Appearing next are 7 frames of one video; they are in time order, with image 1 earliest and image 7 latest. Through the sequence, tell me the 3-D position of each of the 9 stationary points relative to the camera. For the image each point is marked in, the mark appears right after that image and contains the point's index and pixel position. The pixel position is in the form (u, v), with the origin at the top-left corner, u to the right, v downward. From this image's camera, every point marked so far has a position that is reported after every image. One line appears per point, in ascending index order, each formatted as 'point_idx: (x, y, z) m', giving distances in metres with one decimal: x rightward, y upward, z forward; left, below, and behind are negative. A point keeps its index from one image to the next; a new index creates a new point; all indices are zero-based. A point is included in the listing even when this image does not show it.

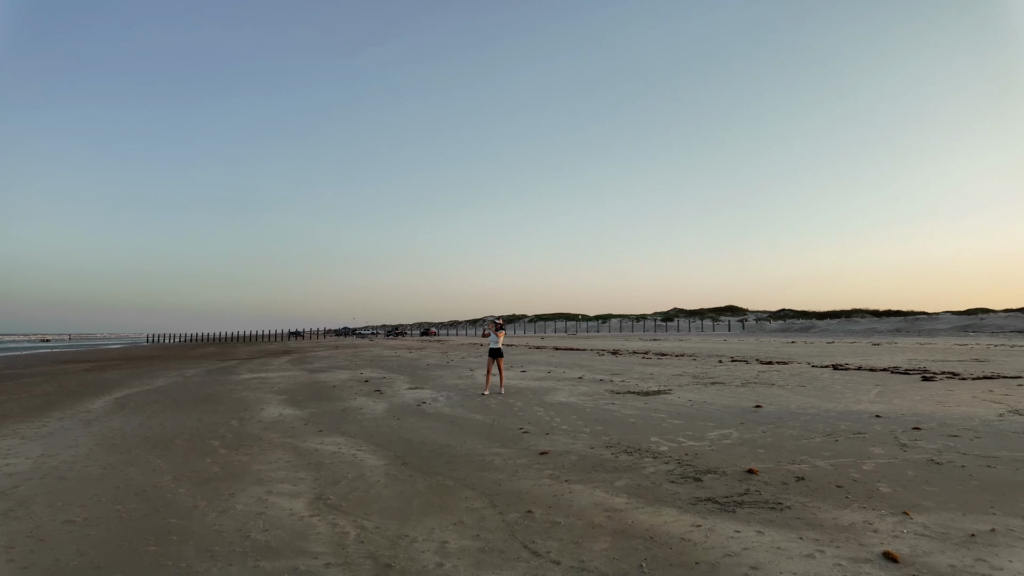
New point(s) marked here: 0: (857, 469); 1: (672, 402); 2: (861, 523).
0: (+3.4, -1.8, +5.5) m
1: (+2.9, -2.1, +10.1) m
2: (+2.6, -1.7, +4.1) m
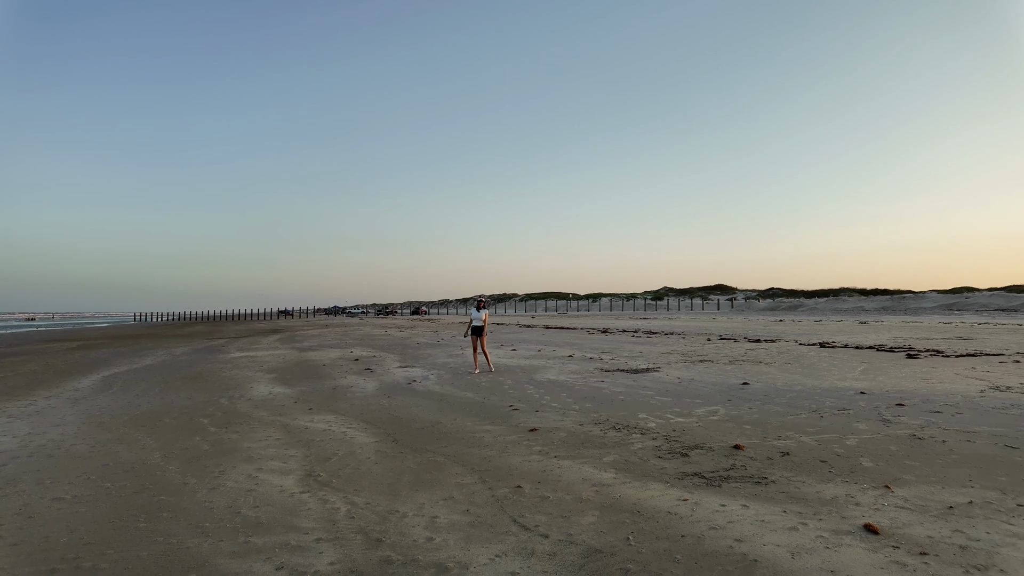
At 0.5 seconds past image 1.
0: (+3.3, -1.6, +5.6) m
1: (+2.7, -1.7, +10.2) m
2: (+2.5, -1.6, +4.2) m
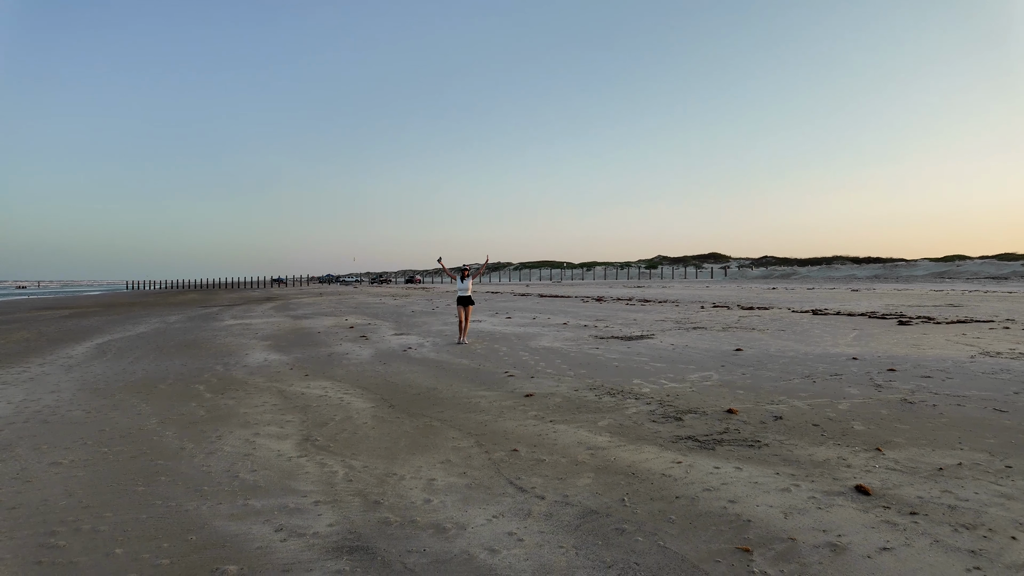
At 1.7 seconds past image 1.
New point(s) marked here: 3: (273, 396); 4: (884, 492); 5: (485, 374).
0: (+3.2, -1.2, +5.6) m
1: (+2.6, -1.1, +10.3) m
2: (+2.5, -1.3, +4.3) m
3: (-3.1, -1.4, +7.2) m
4: (+2.4, -1.3, +3.6) m
5: (-0.4, -1.3, +8.2) m
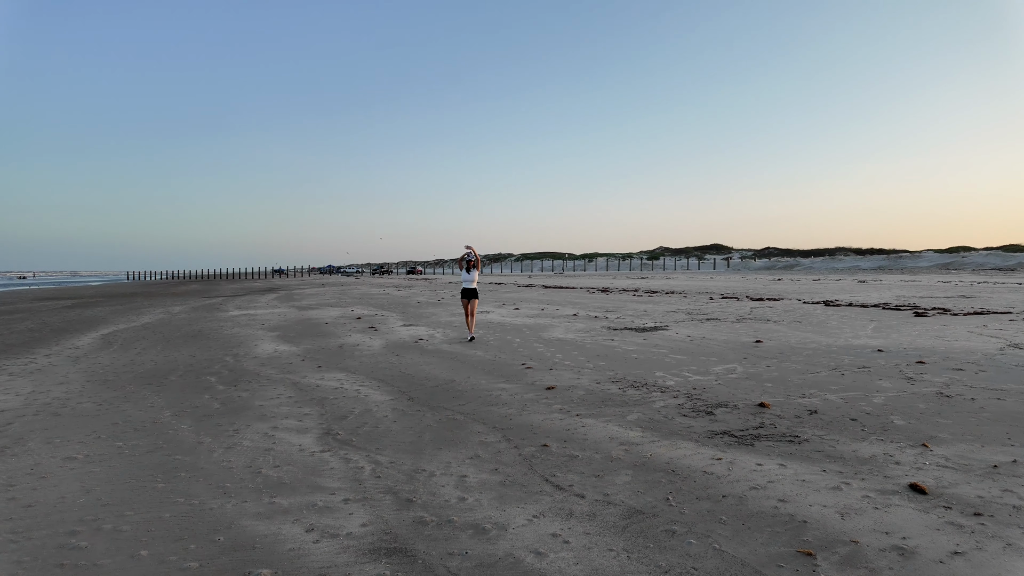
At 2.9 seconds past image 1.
0: (+3.5, -1.1, +5.5) m
1: (+2.9, -0.9, +10.1) m
2: (+2.7, -1.2, +4.1) m
3: (-2.8, -1.3, +7.0) m
4: (+2.7, -1.3, +3.5) m
5: (-0.1, -1.1, +8.1) m
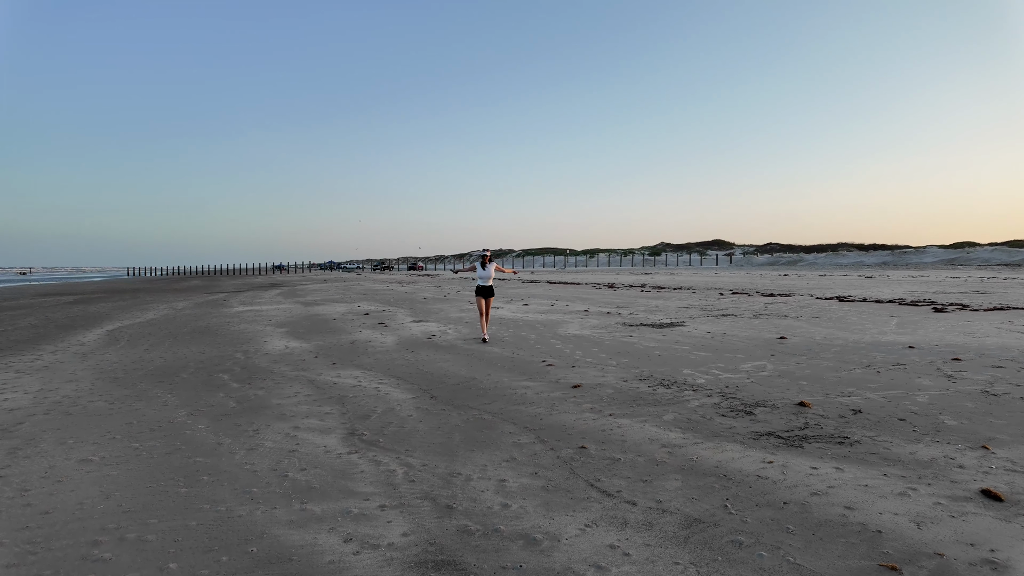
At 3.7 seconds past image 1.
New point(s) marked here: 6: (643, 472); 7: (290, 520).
0: (+3.8, -1.1, +5.3) m
1: (+3.2, -0.8, +9.9) m
2: (+3.0, -1.2, +3.9) m
3: (-2.5, -1.2, +6.8) m
4: (+2.9, -1.2, +3.3) m
5: (+0.1, -1.1, +7.9) m
6: (+0.9, -1.3, +3.8) m
7: (-1.3, -1.4, +3.3) m
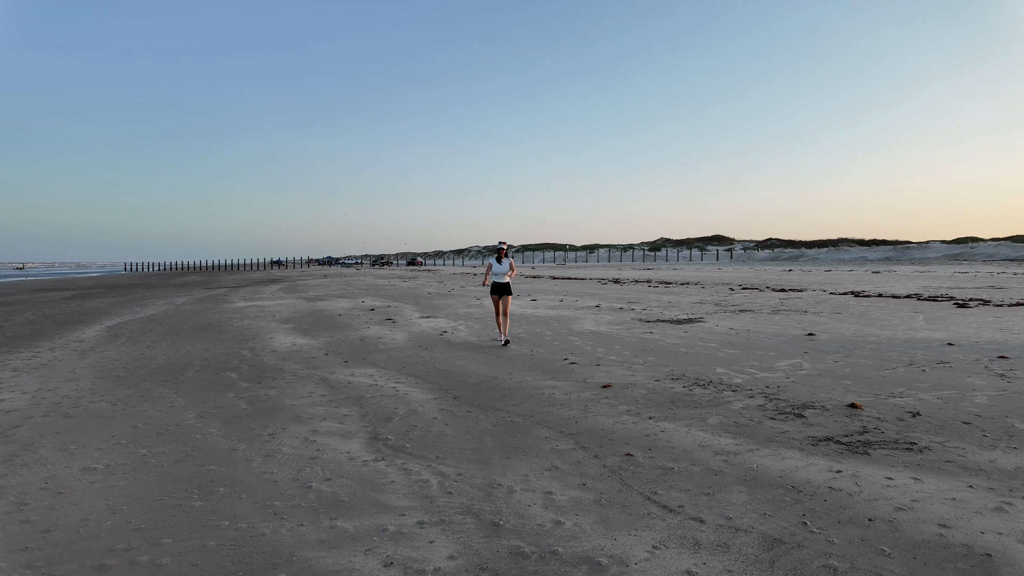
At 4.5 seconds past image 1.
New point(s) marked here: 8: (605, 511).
0: (+4.0, -1.0, +4.9) m
1: (+3.5, -0.7, +9.6) m
2: (+3.3, -1.1, +3.6) m
3: (-2.3, -1.1, +6.5) m
4: (+3.2, -1.2, +2.9) m
5: (+0.4, -1.0, +7.5) m
6: (+1.2, -1.2, +3.5) m
7: (-1.0, -1.3, +3.0) m
8: (+0.5, -1.3, +3.2) m
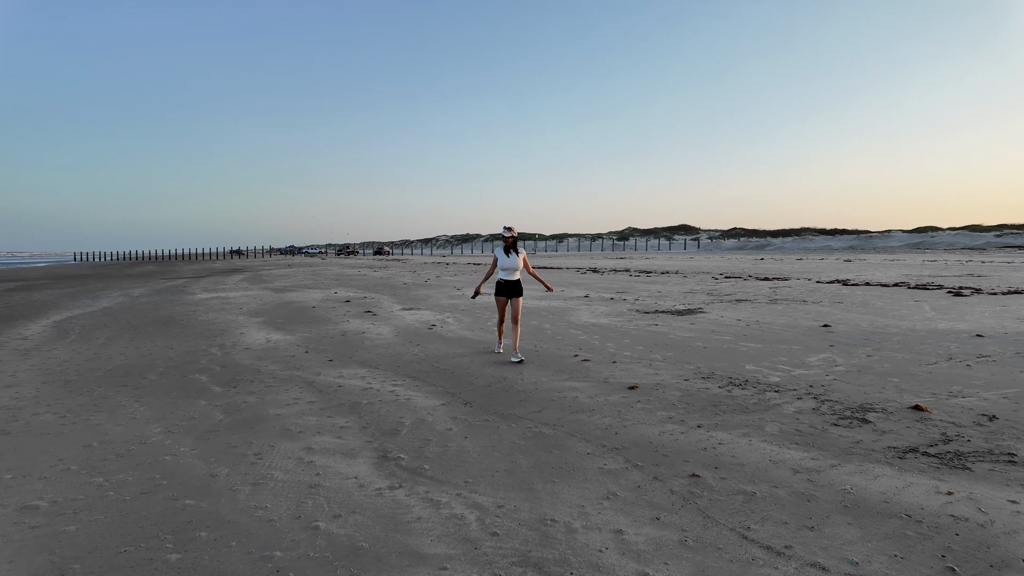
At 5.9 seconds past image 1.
0: (+4.3, -0.9, +4.5) m
1: (+3.4, -0.5, +9.1) m
2: (+3.6, -1.1, +3.1) m
3: (-2.1, -1.0, +5.7) m
4: (+3.6, -1.1, +2.5) m
5: (+0.5, -0.9, +6.9) m
6: (+1.5, -1.2, +2.9) m
7: (-0.7, -1.3, +2.2) m
8: (+0.8, -1.2, +2.6) m
